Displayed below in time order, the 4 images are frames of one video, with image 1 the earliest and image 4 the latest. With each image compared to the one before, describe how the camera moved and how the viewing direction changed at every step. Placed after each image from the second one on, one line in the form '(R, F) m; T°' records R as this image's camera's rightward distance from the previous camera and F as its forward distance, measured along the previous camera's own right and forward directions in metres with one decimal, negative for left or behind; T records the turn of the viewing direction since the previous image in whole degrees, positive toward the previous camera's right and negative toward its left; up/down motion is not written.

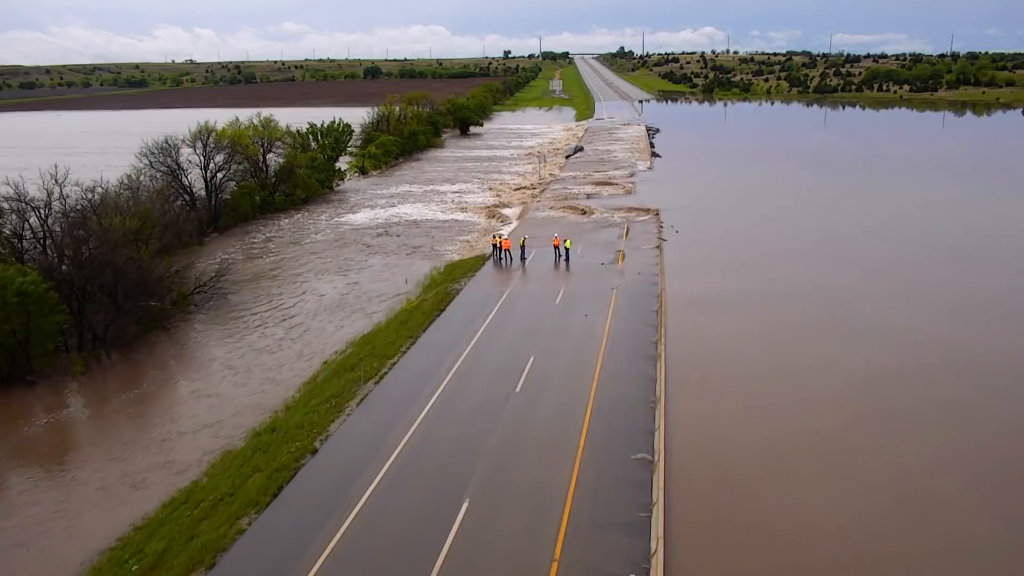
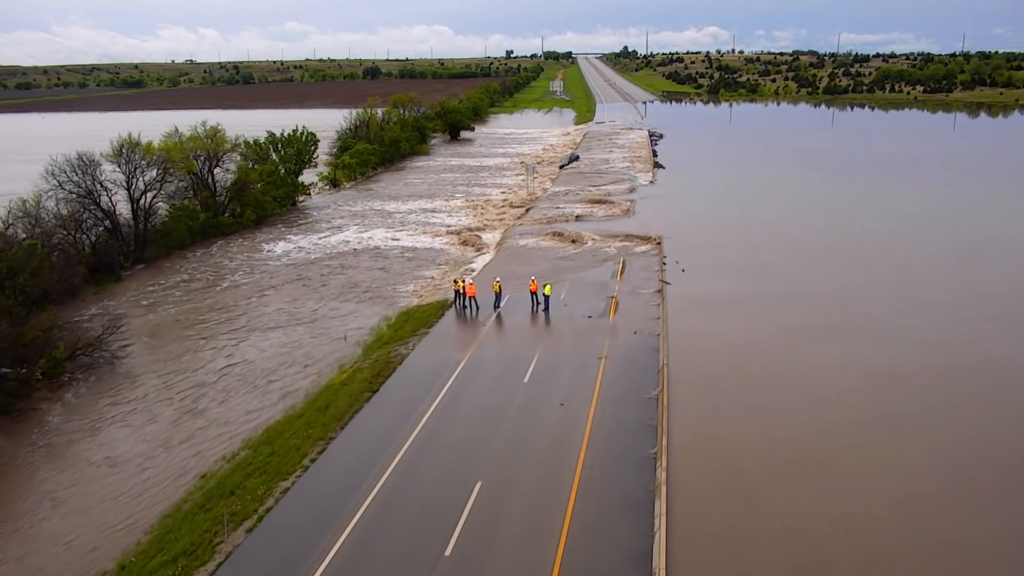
(+1.4, +6.9) m; 0°
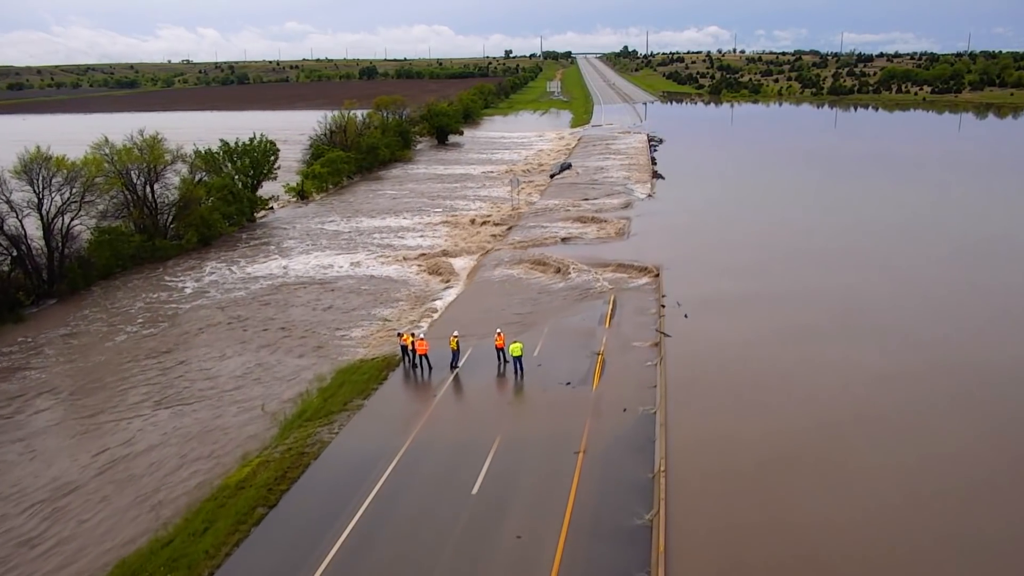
(+1.2, +5.6) m; 0°
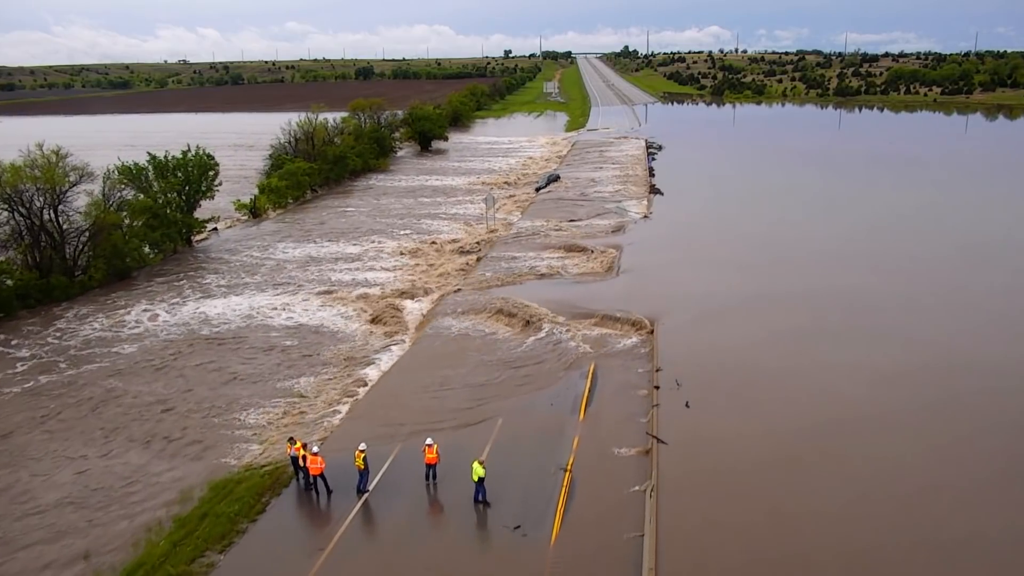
(+1.6, +6.6) m; 0°
